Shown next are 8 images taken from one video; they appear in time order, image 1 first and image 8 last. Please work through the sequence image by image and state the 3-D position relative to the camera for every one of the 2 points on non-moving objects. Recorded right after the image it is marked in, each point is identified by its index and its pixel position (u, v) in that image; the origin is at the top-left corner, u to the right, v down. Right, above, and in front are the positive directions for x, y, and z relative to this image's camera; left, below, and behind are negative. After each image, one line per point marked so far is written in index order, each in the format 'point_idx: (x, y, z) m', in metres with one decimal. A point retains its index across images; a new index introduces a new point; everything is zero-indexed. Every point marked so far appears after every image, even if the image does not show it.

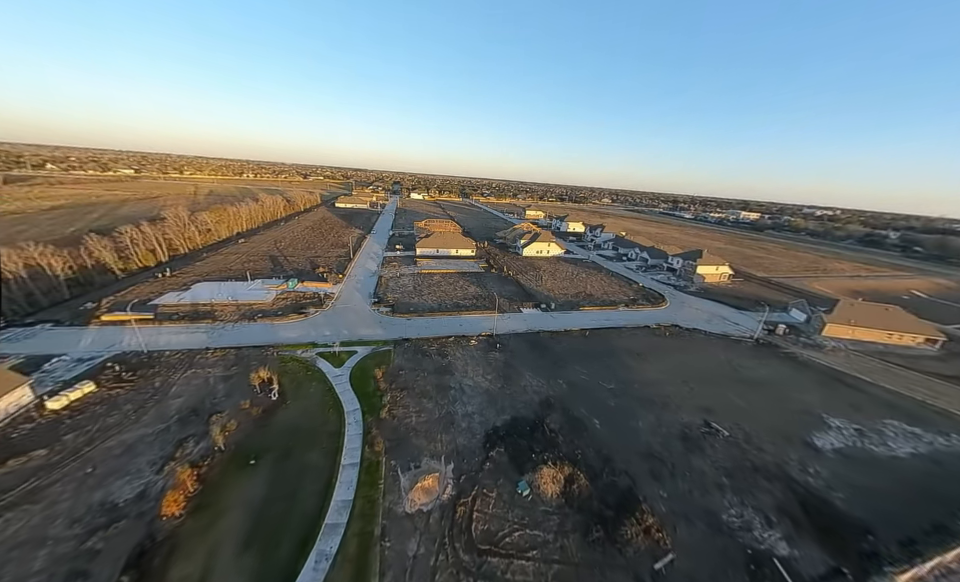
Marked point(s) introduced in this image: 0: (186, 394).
0: (-15.9, -5.6, +14.5) m
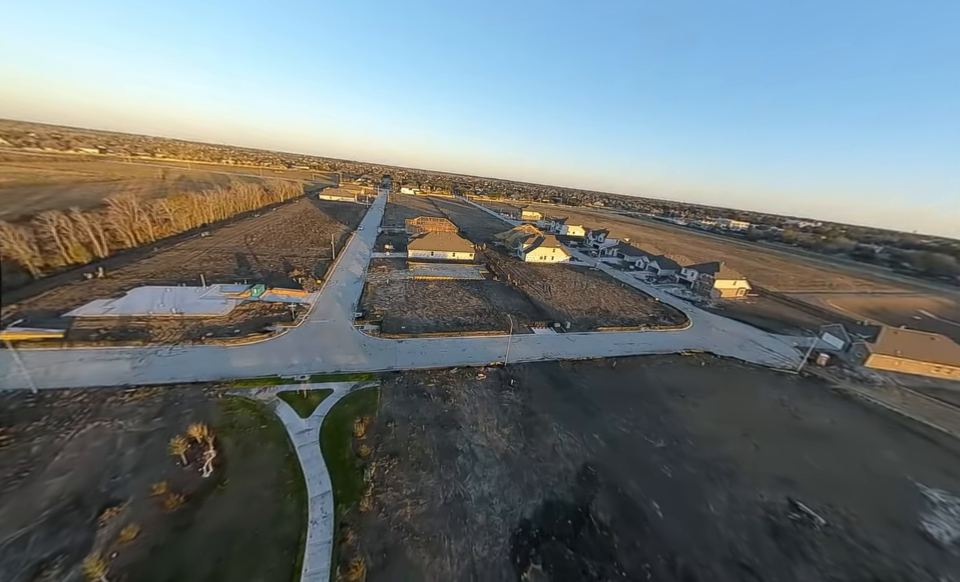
0: (-15.0, -6.6, +9.9) m
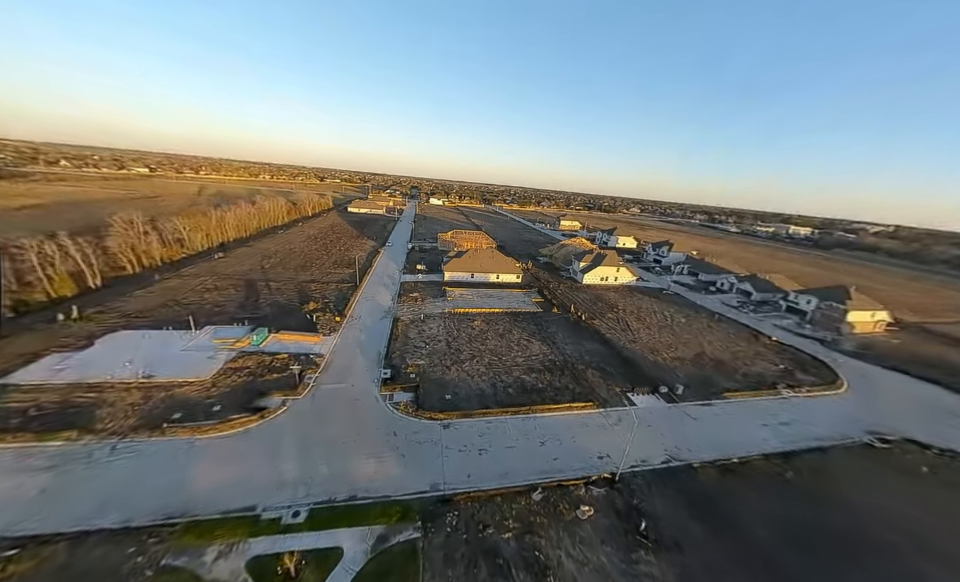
0: (-11.7, -9.1, +4.3) m
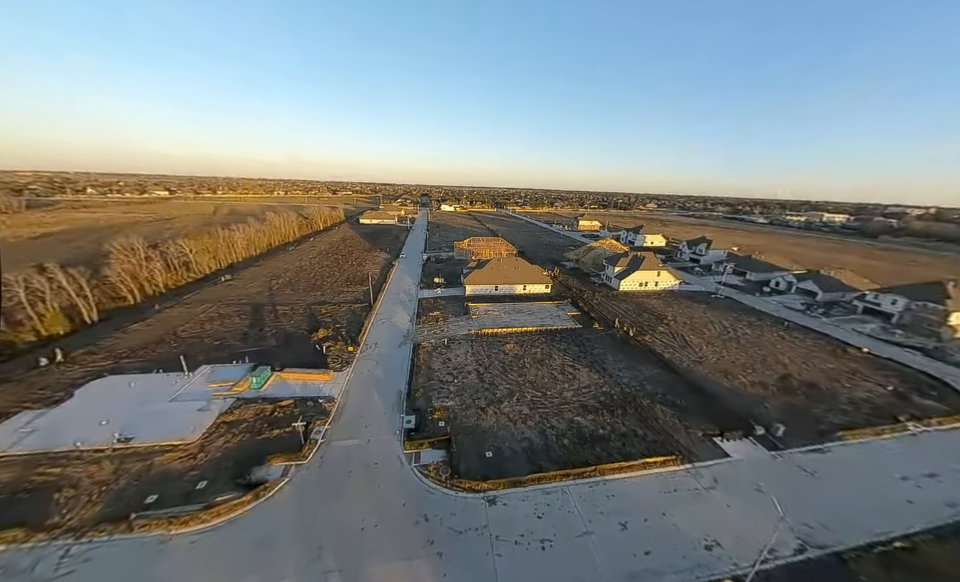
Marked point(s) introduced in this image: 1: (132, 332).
0: (-9.9, -10.6, +1.7) m
1: (-23.6, -2.8, +18.1) m
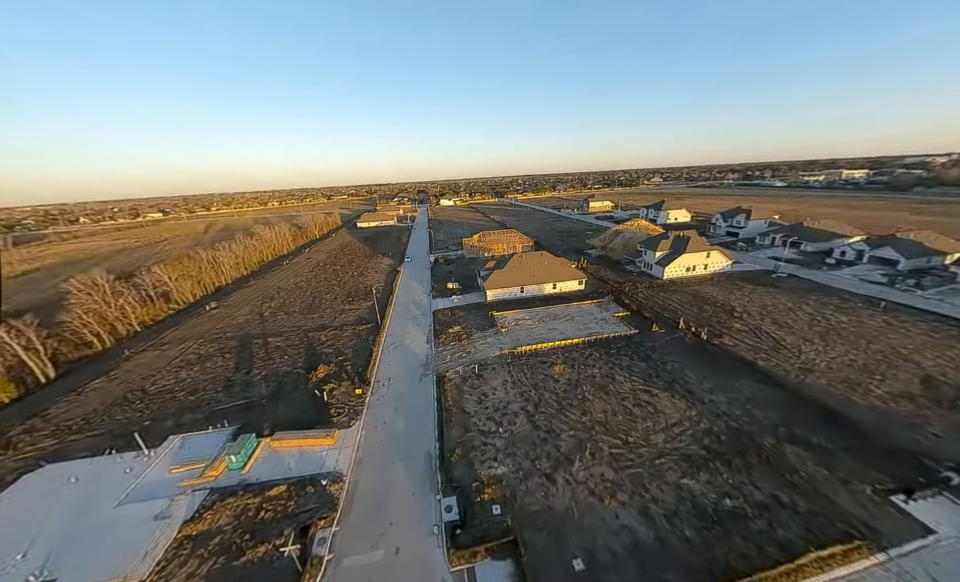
0: (-7.3, -12.6, -1.8) m
1: (-21.4, -5.5, +14.7) m
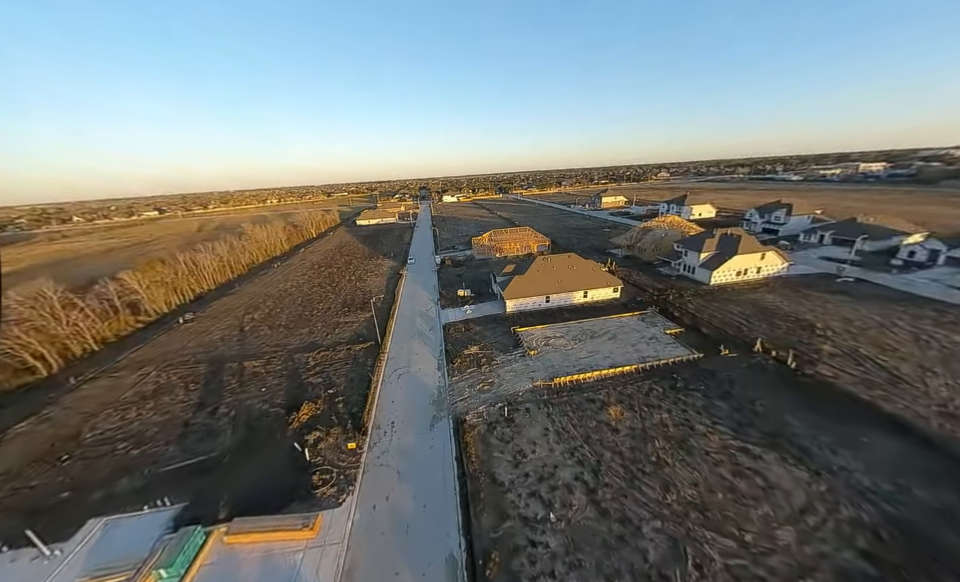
0: (-6.1, -13.5, -5.0) m
1: (-20.1, -6.3, +11.5) m
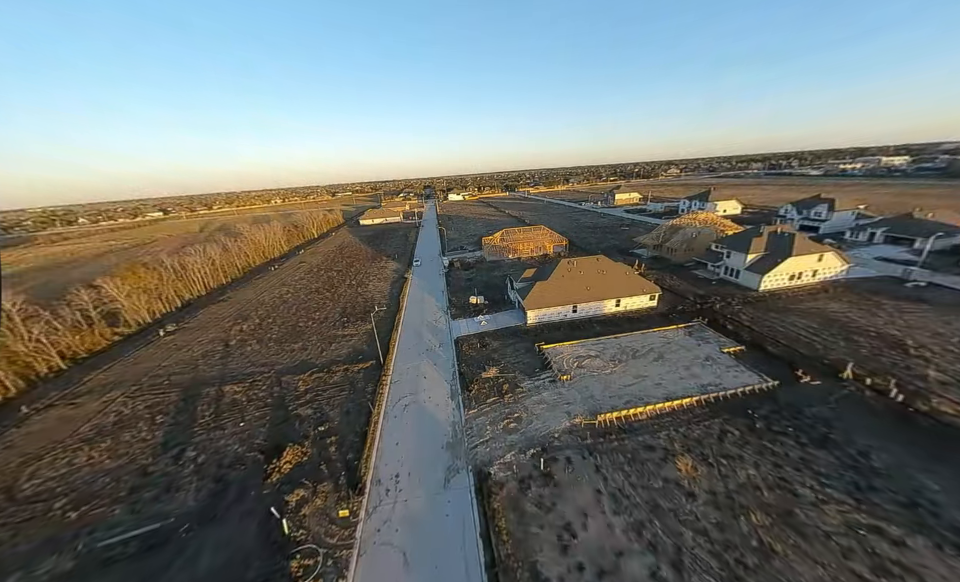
0: (-5.4, -14.2, -7.4) m
1: (-19.2, -7.0, +9.4) m
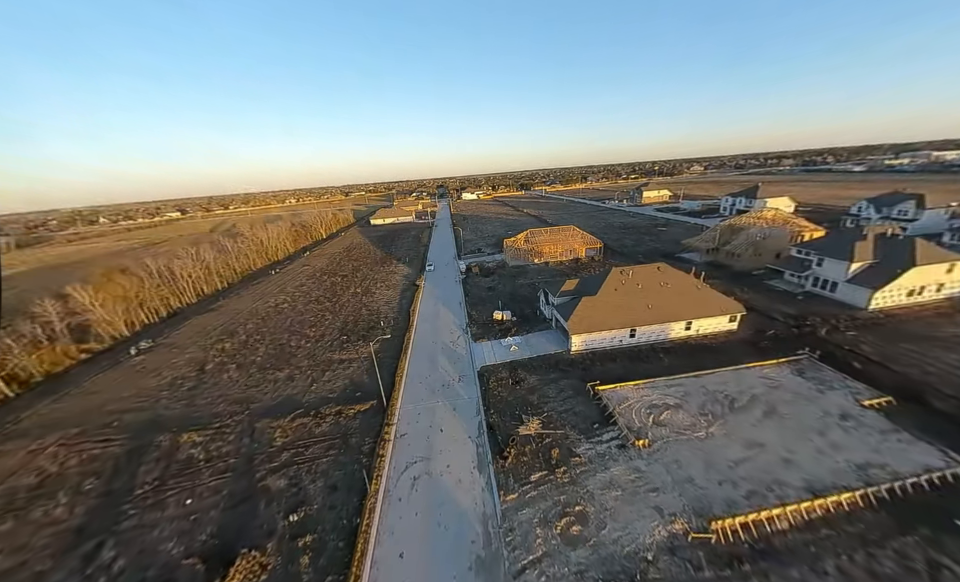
0: (-5.0, -15.0, -10.6) m
1: (-18.0, -7.6, +6.6) m
